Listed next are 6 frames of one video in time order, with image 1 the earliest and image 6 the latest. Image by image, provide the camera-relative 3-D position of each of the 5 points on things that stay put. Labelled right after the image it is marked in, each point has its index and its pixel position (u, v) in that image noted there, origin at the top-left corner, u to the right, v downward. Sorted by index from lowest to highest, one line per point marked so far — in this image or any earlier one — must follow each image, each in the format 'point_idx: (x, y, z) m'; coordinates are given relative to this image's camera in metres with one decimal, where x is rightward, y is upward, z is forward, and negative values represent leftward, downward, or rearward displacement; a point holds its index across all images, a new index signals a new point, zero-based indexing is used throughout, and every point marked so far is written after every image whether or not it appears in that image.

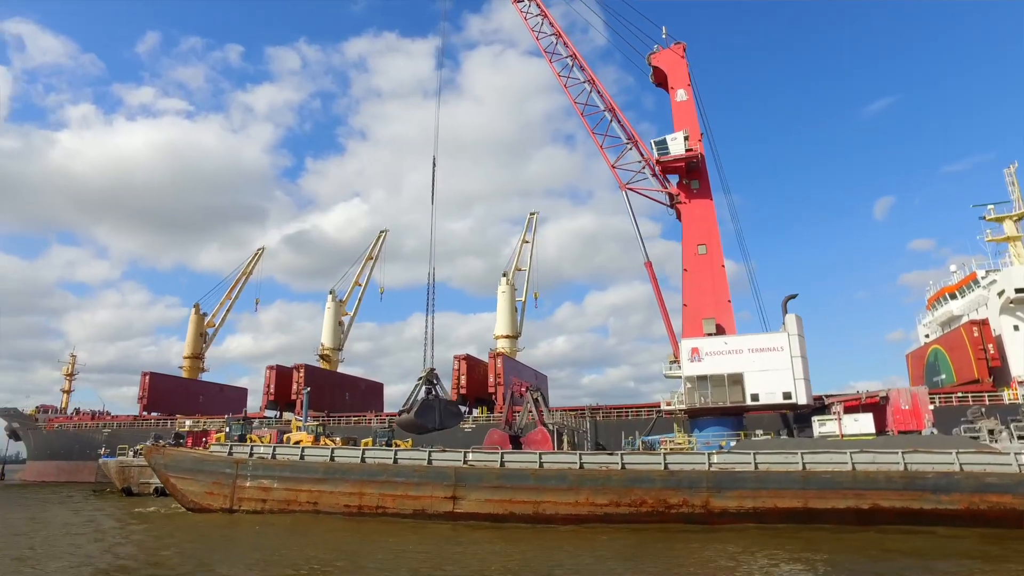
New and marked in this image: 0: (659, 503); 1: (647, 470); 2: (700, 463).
0: (+3.9, -5.8, +14.9) m
1: (+3.7, -5.1, +15.3) m
2: (+5.2, -4.8, +15.2) m
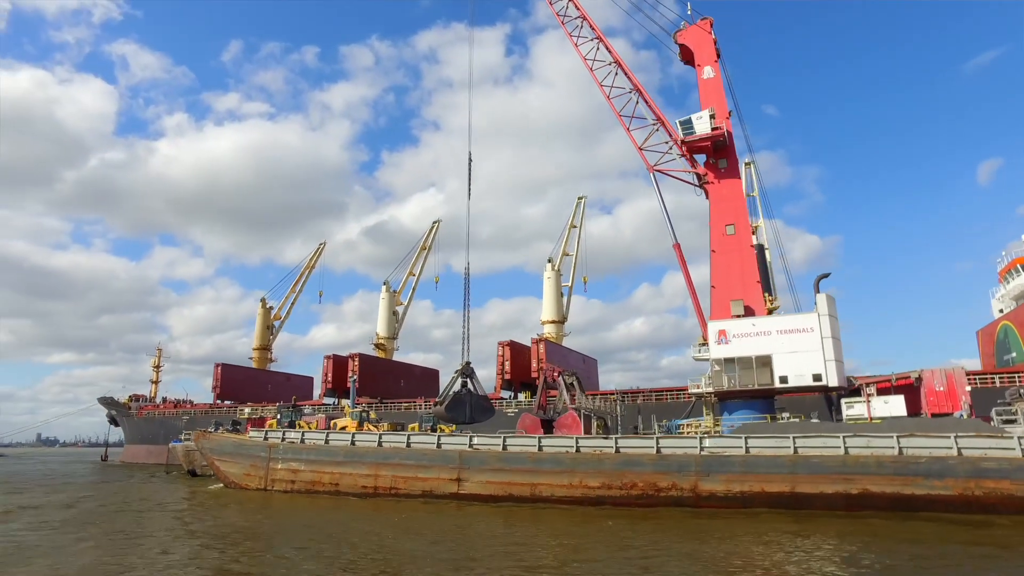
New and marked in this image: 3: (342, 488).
0: (+3.7, -5.5, +15.2) m
1: (+3.5, -4.7, +15.6) m
2: (+5.0, -4.4, +15.3) m
3: (-5.9, -7.0, +19.3) m
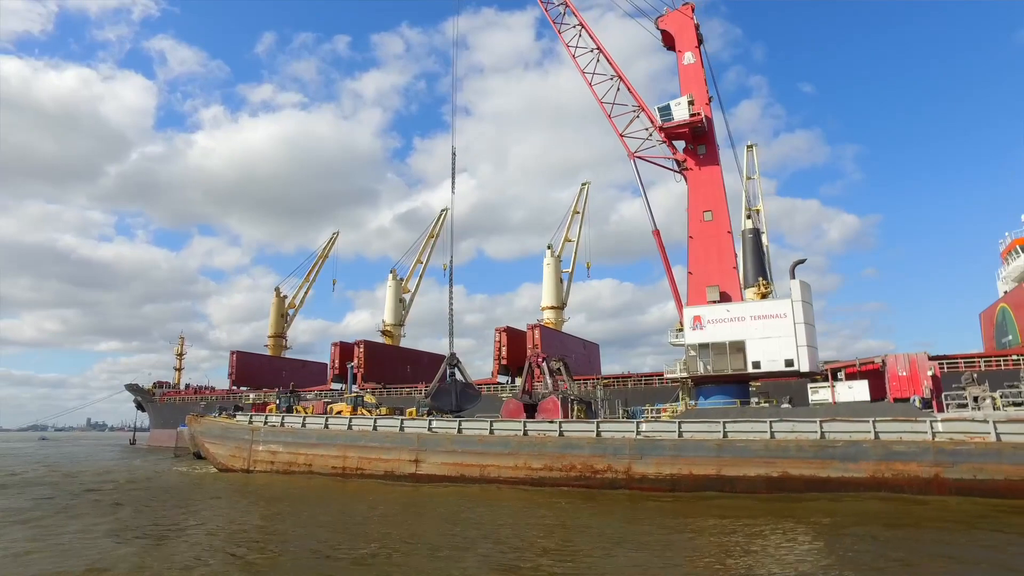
0: (+2.1, -5.2, +15.8) m
1: (+1.9, -4.4, +16.2) m
2: (+3.4, -4.1, +15.9) m
3: (-7.3, -6.7, +20.5) m
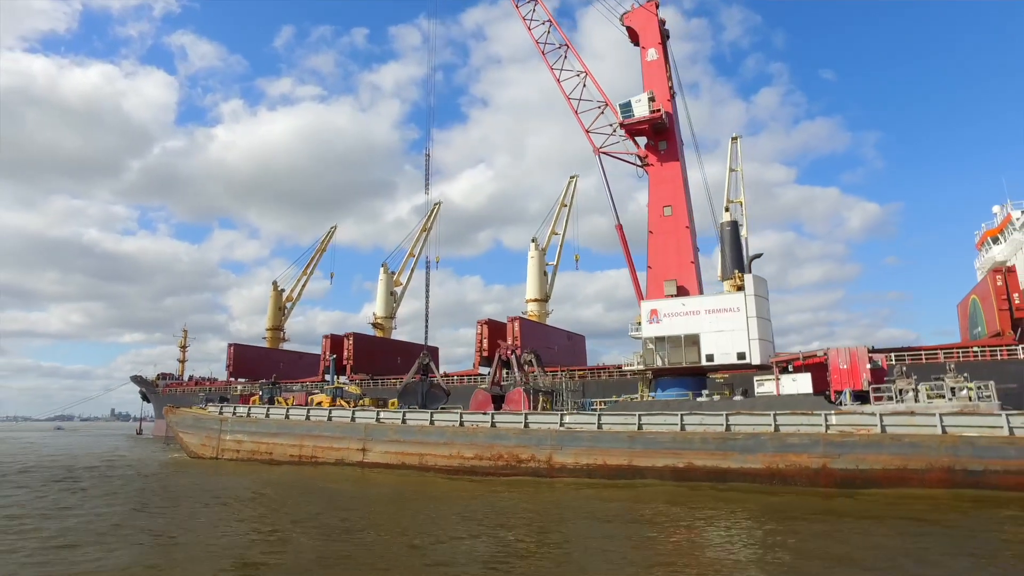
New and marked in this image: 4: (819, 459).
0: (0.0, -5.1, +16.6) m
1: (-0.1, -4.3, +17.0) m
2: (+1.3, -4.0, +16.6) m
3: (-9.3, -6.6, +21.6) m
4: (+7.3, -4.1, +13.1) m
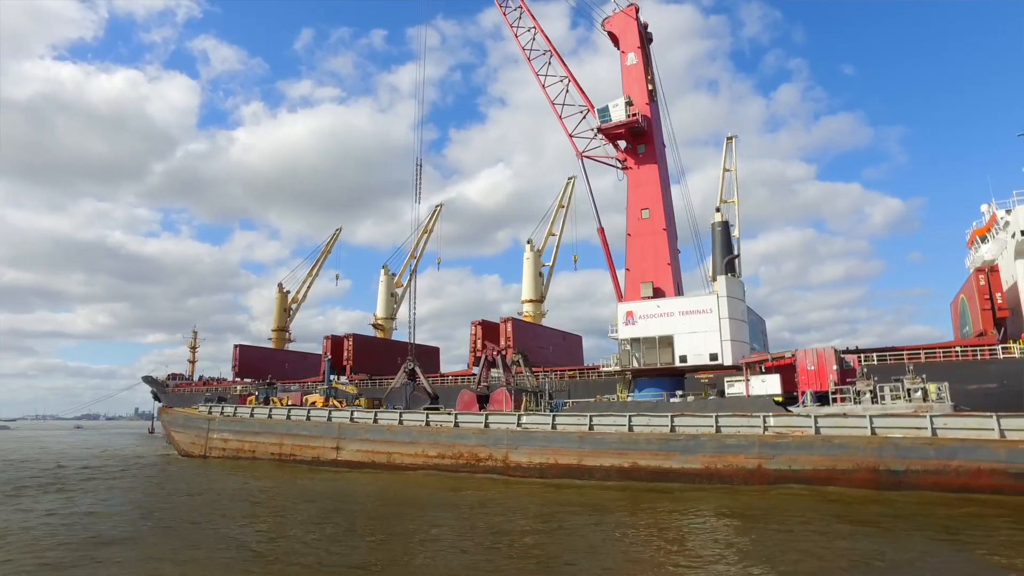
0: (-1.2, -5.3, +17.2) m
1: (-1.4, -4.5, +17.6) m
2: (0.0, -4.2, +17.2) m
3: (-10.4, -6.8, +22.4) m
4: (+6.0, -4.2, +13.5) m
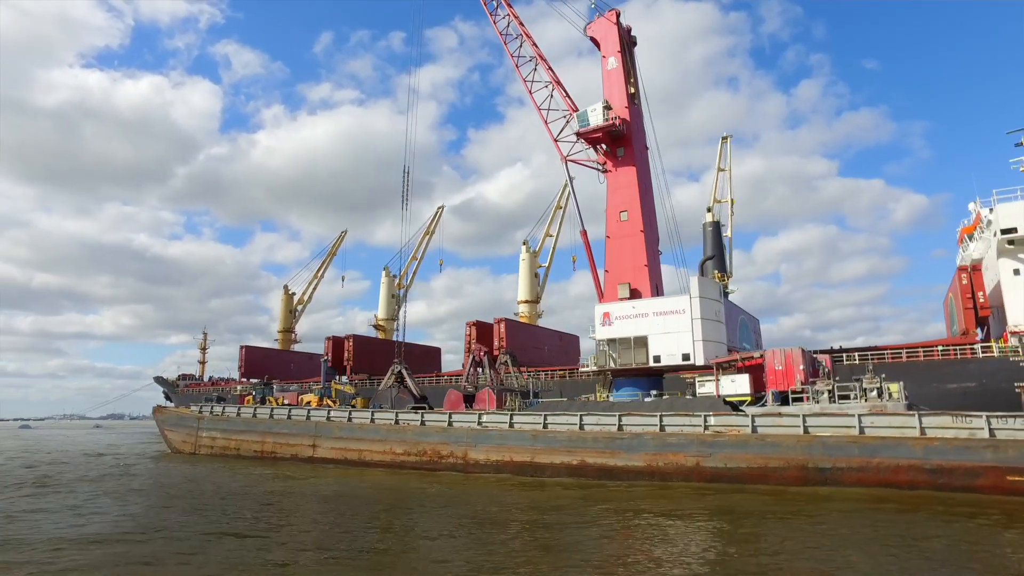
0: (-2.5, -5.4, +17.8) m
1: (-2.6, -4.6, +18.2) m
2: (-1.2, -4.3, +17.8) m
3: (-11.4, -6.9, +23.3) m
4: (+4.6, -4.3, +13.9) m
